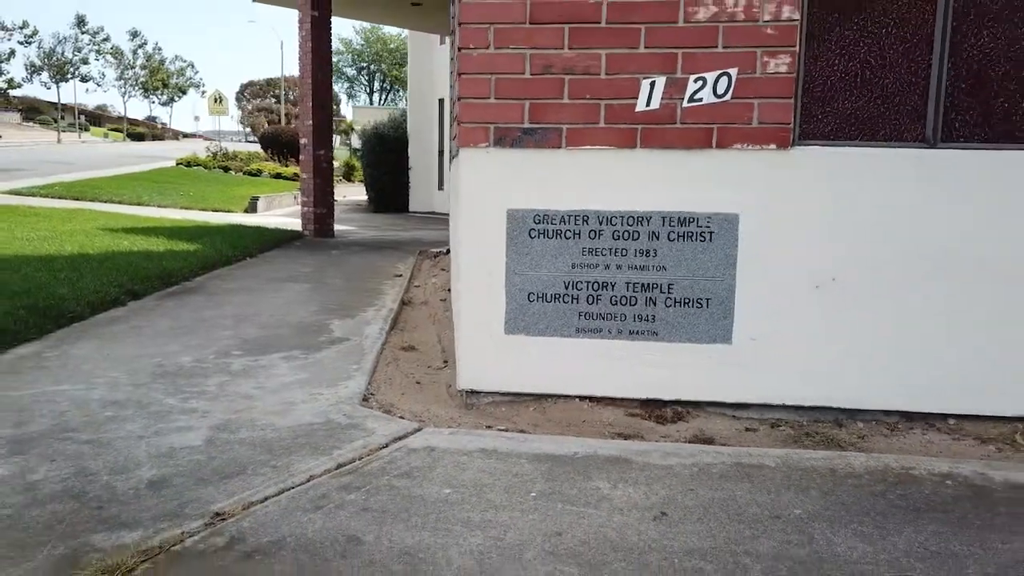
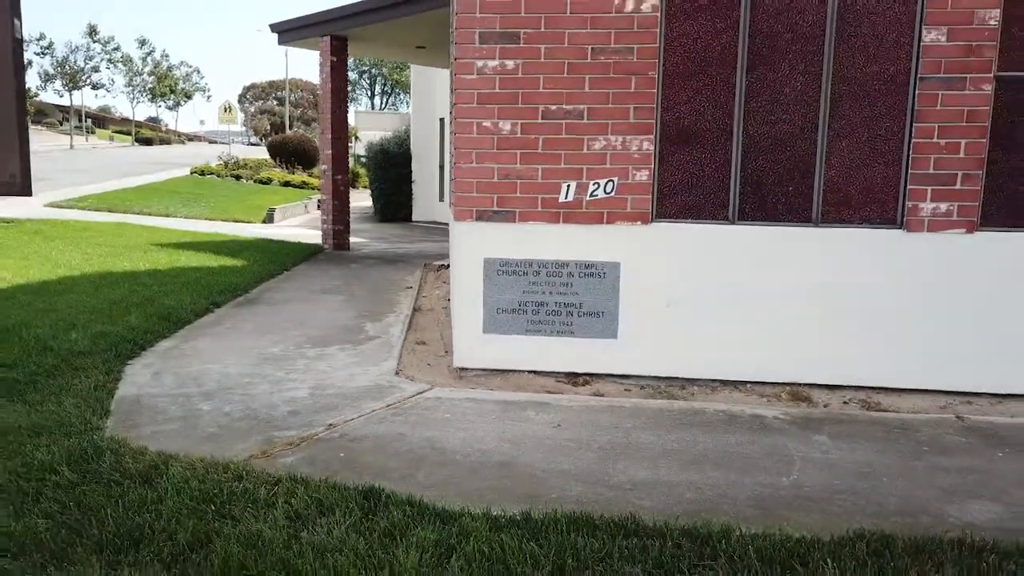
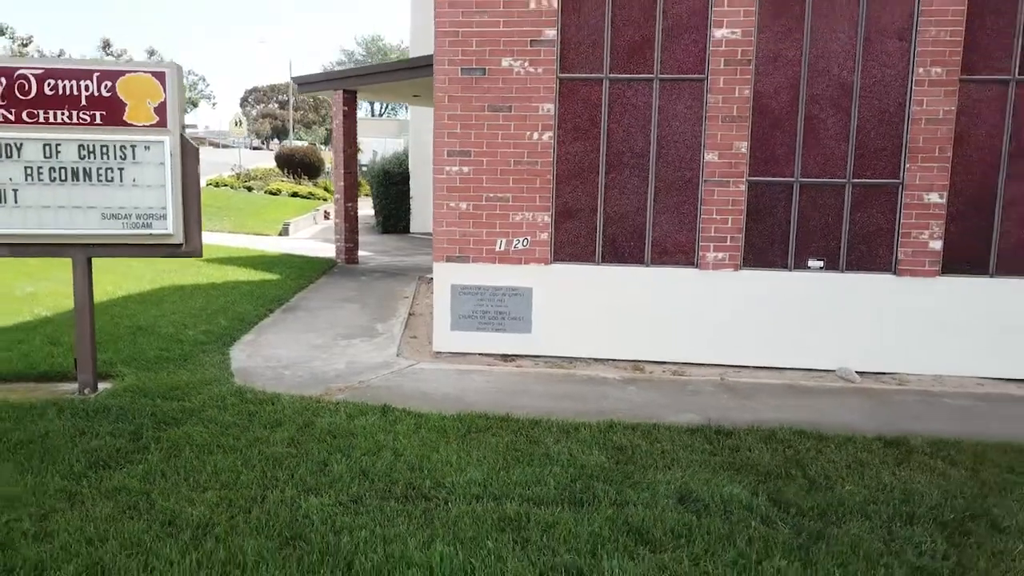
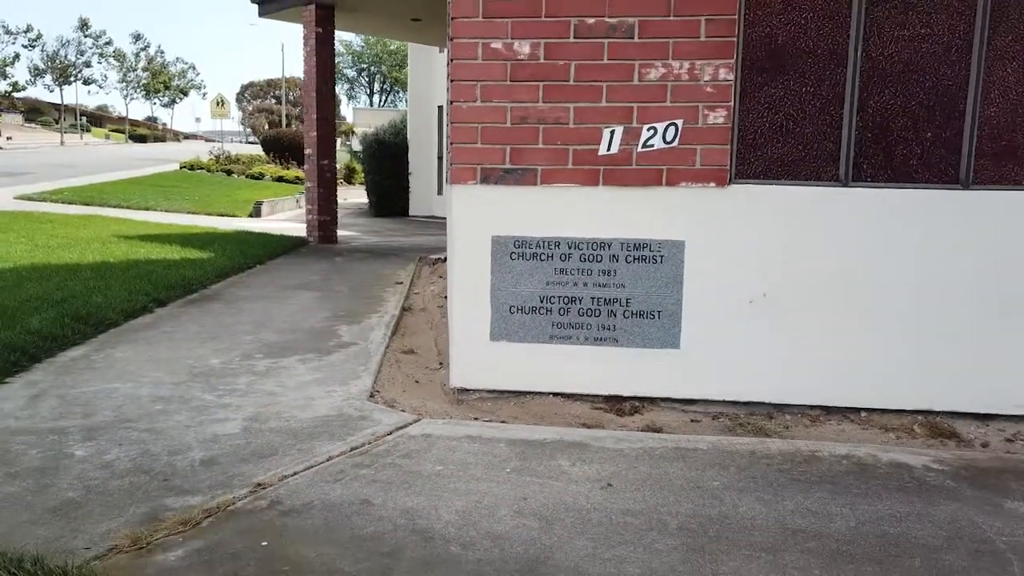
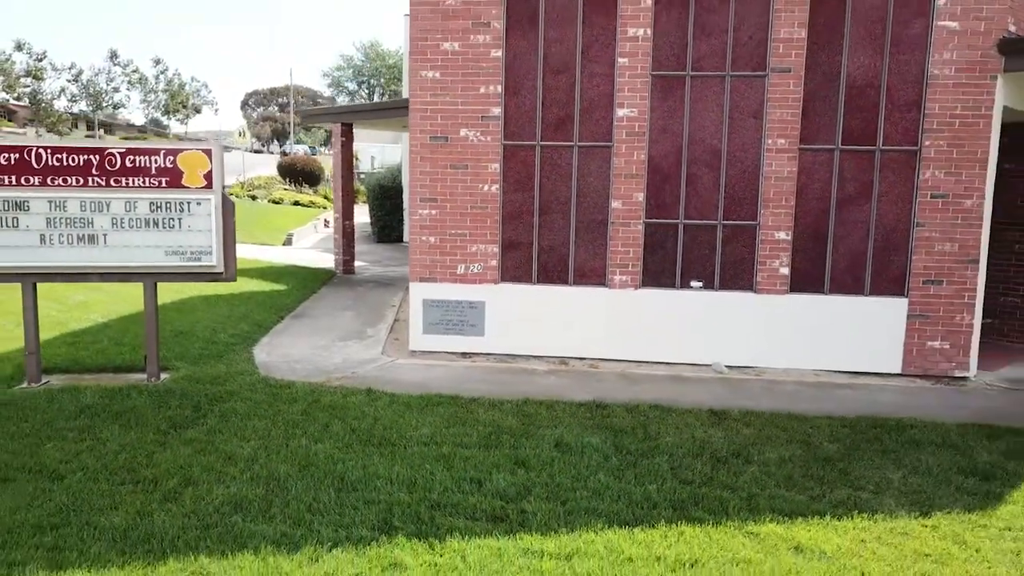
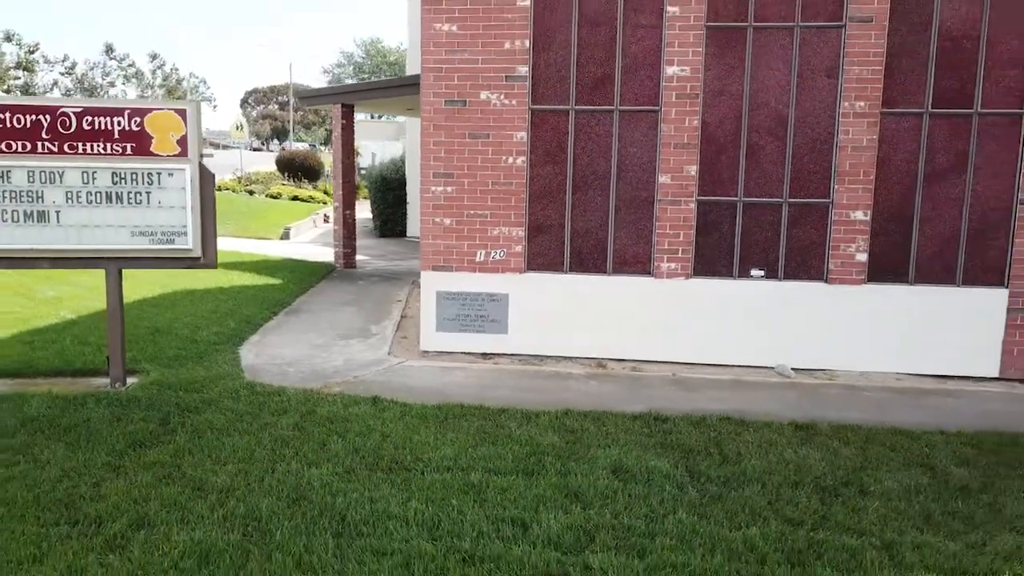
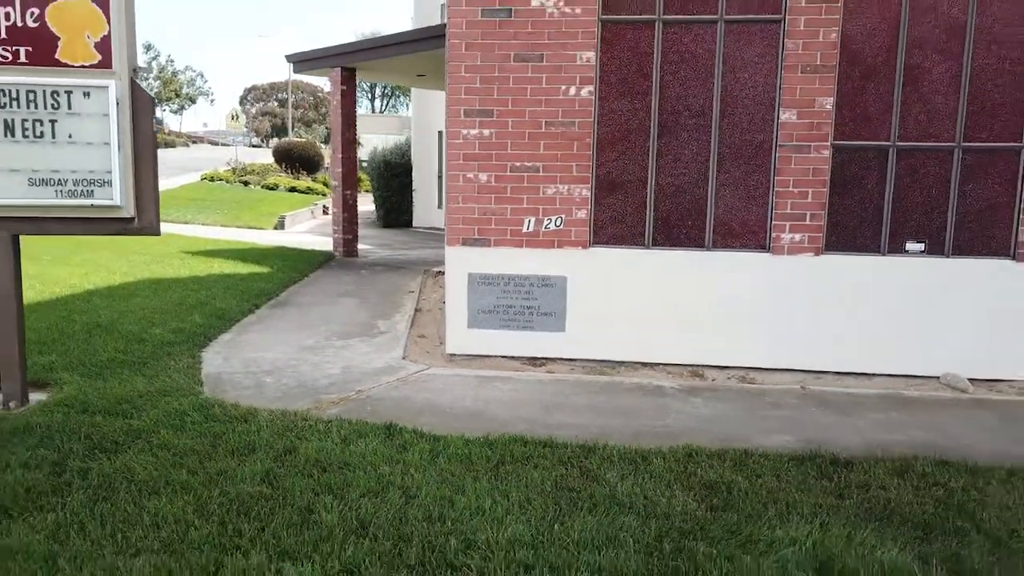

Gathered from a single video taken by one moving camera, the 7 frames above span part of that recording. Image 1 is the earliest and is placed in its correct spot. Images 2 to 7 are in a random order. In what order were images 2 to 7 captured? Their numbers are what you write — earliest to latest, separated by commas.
4, 2, 7, 3, 6, 5
